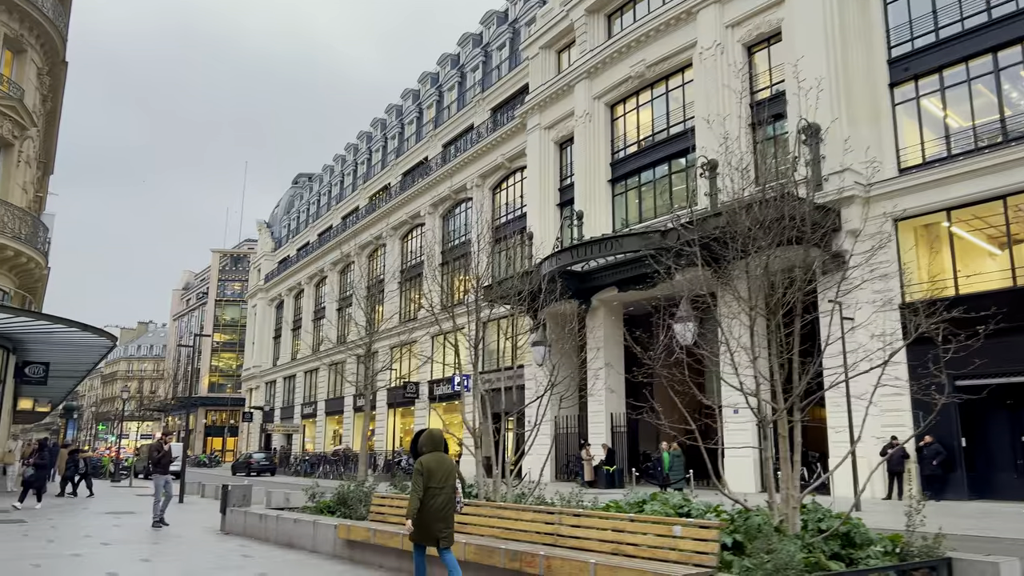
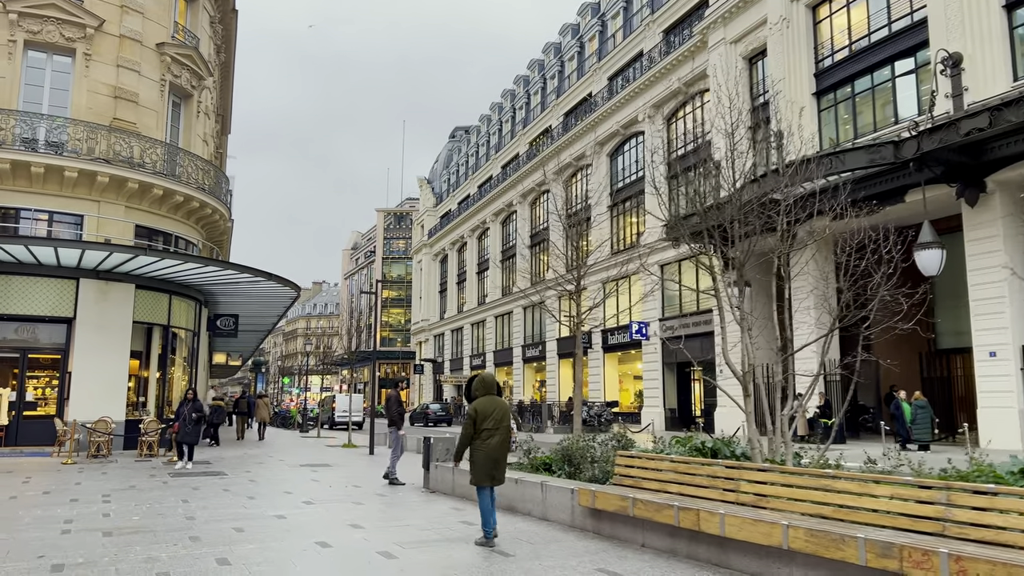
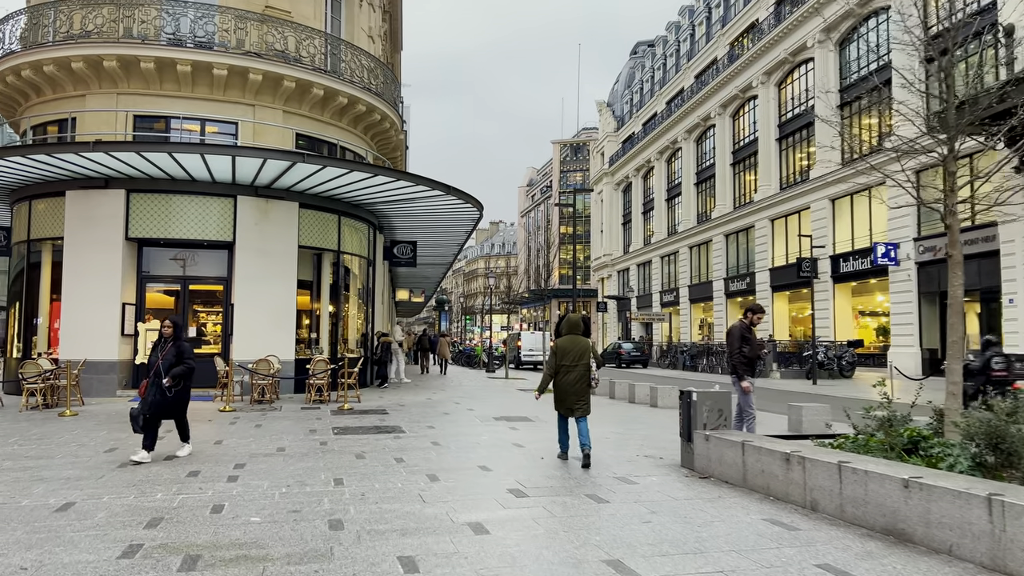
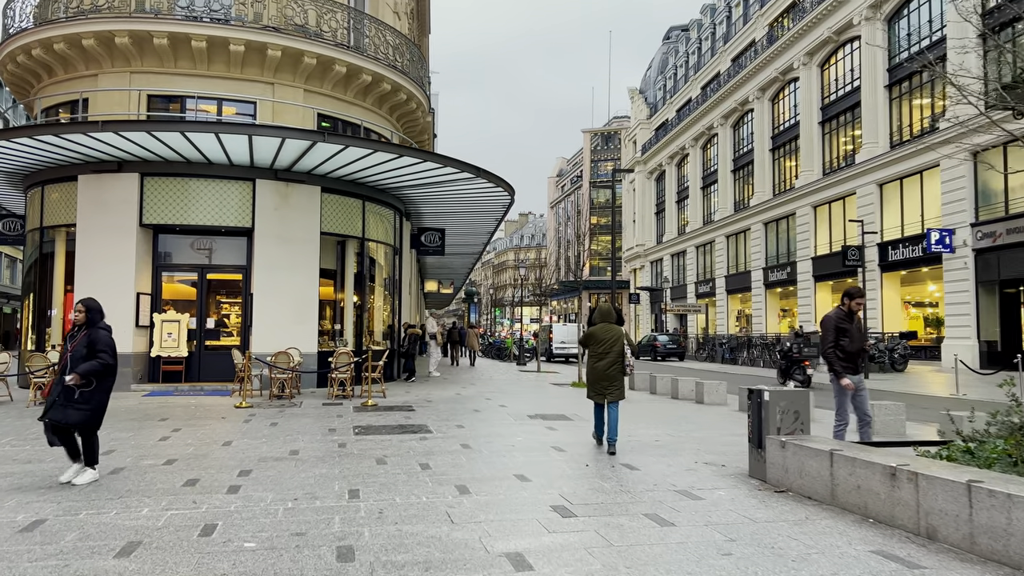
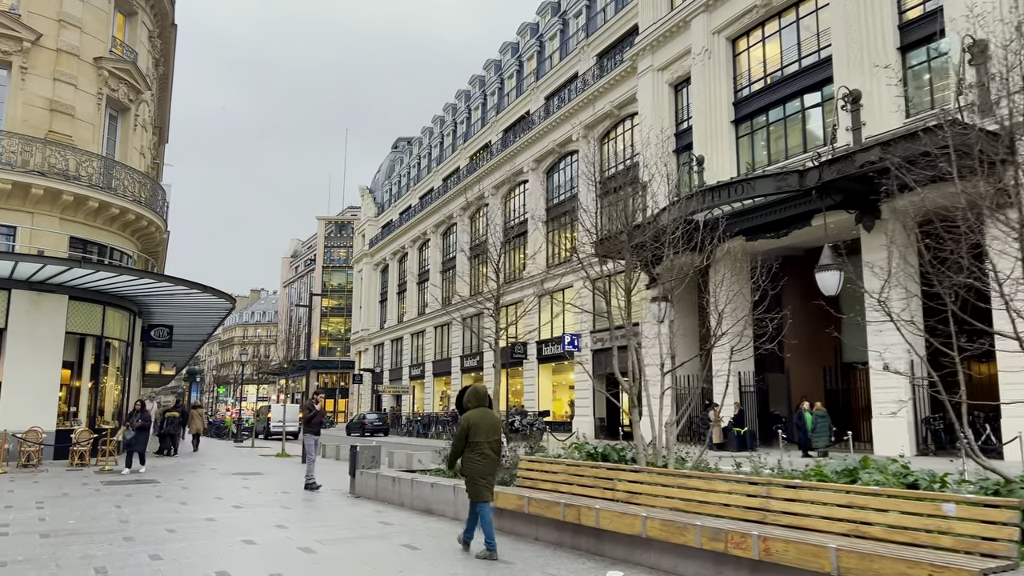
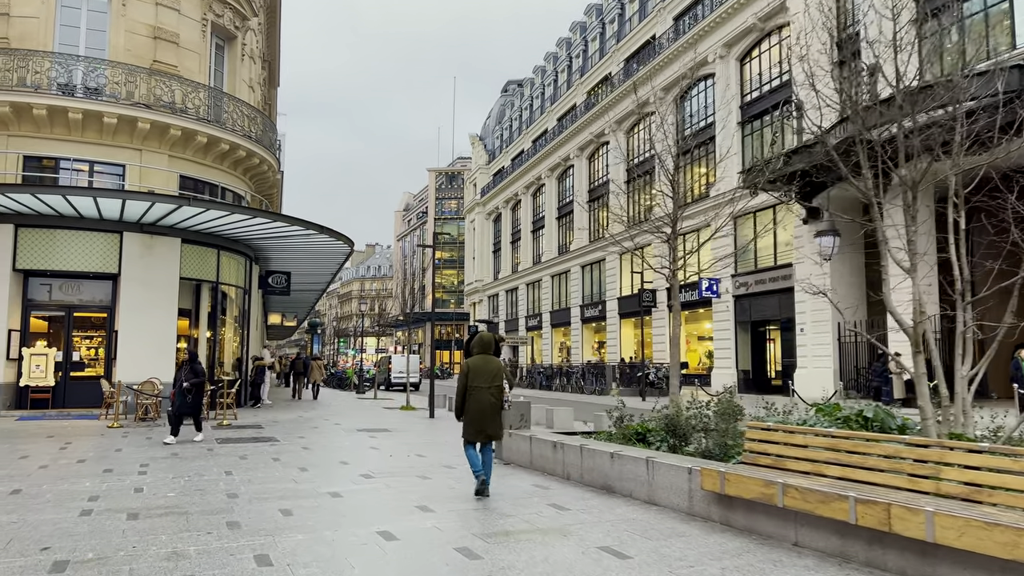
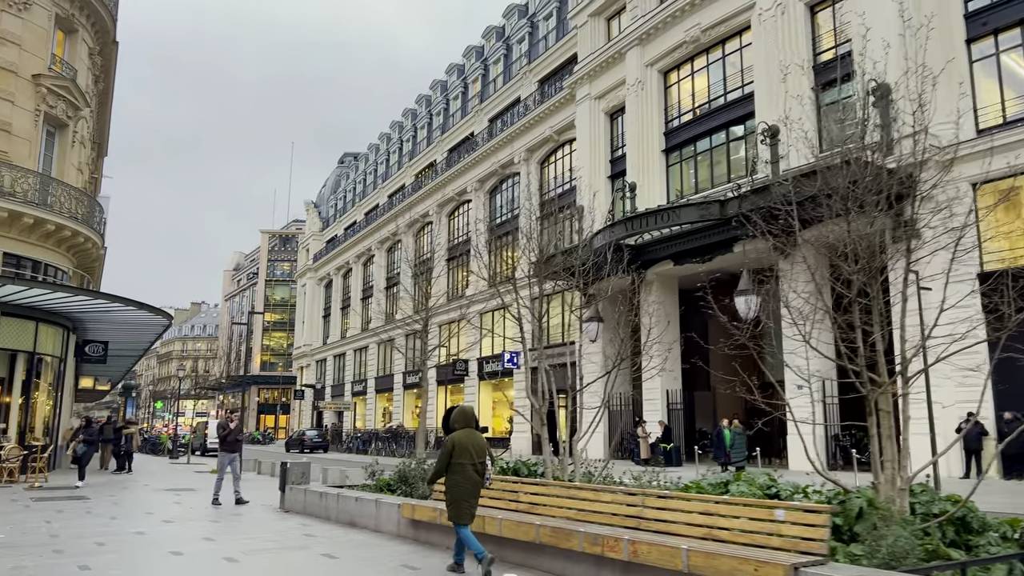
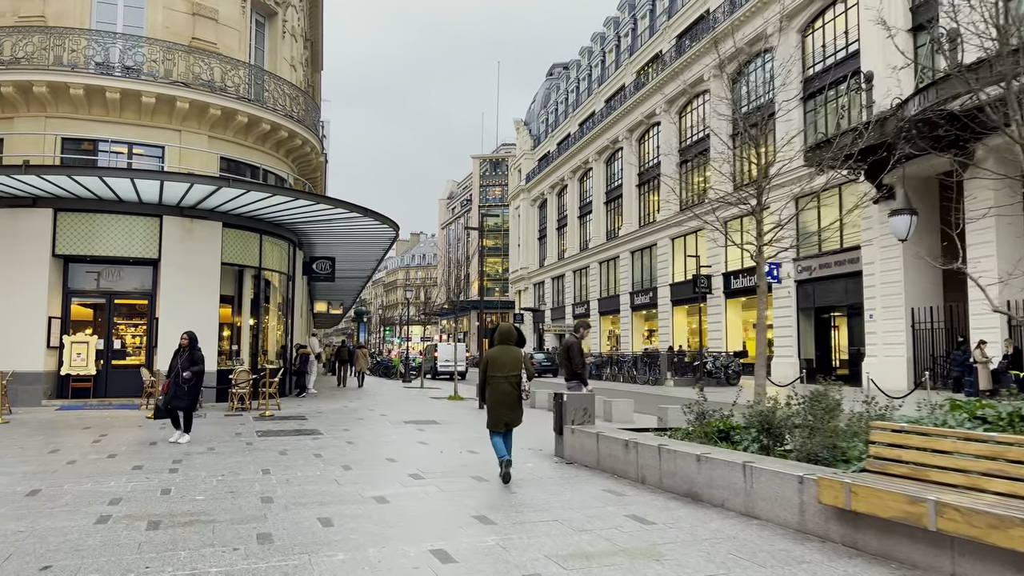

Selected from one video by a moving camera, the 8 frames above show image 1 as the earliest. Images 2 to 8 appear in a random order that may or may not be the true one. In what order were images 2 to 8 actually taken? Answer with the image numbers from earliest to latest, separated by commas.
7, 5, 2, 6, 8, 3, 4
